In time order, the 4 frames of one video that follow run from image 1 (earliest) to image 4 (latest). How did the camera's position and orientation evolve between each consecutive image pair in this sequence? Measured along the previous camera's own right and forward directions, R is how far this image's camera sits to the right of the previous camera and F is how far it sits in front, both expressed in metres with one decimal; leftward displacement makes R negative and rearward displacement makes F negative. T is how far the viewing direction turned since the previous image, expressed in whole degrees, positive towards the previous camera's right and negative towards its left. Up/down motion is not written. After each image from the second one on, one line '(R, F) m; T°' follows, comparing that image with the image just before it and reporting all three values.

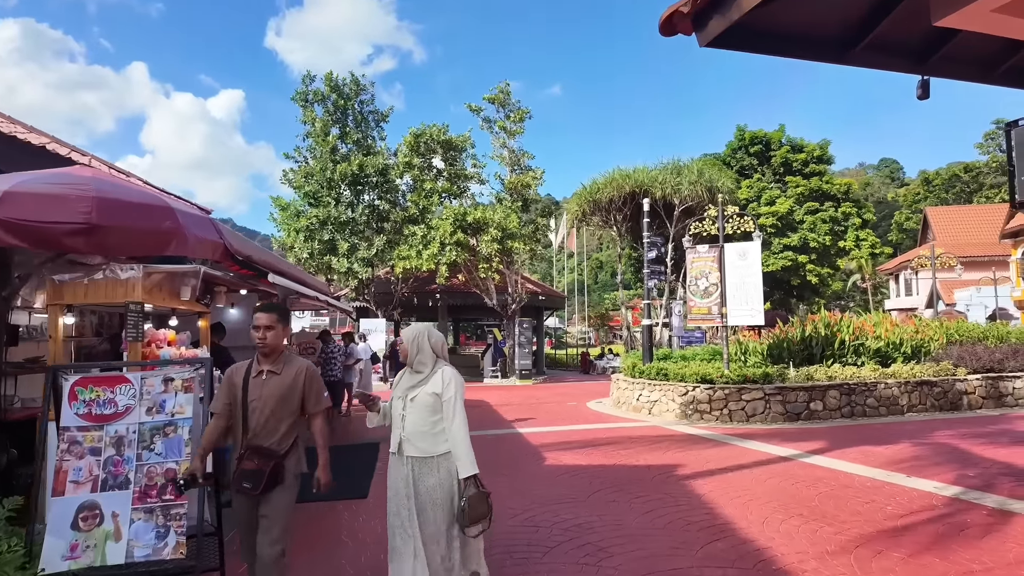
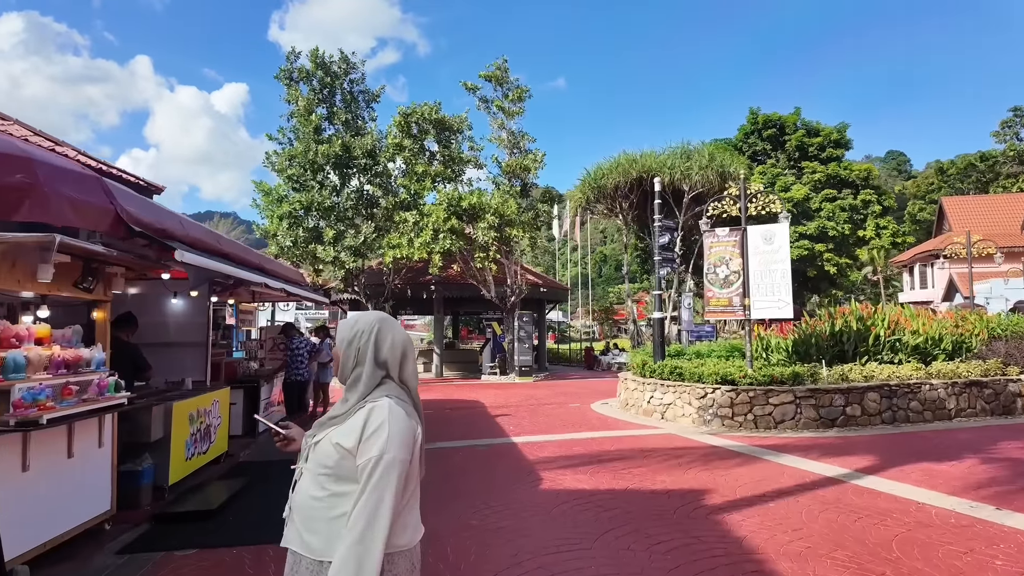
(+0.2, +1.5) m; 0°
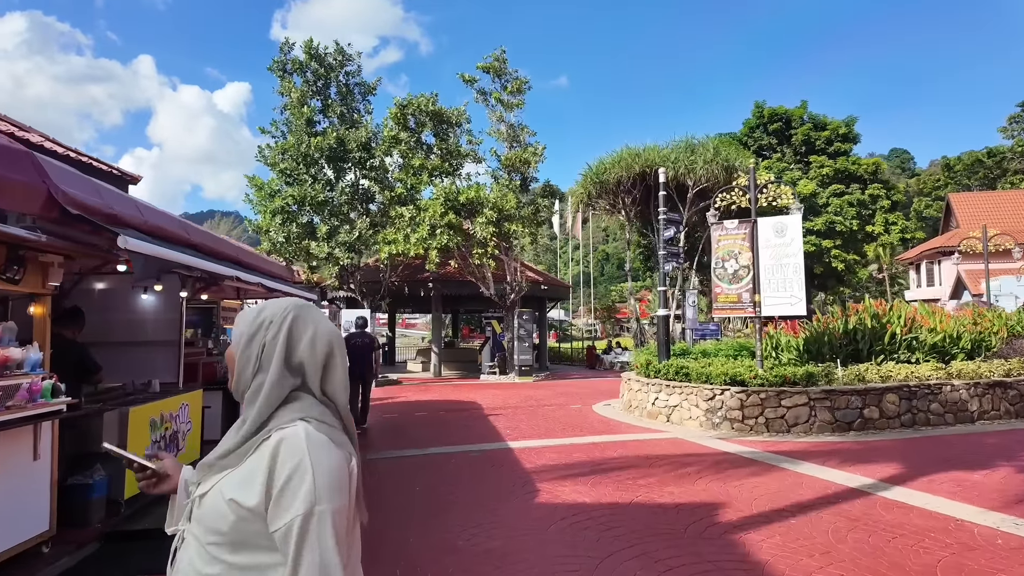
(+0.1, +0.6) m; 0°
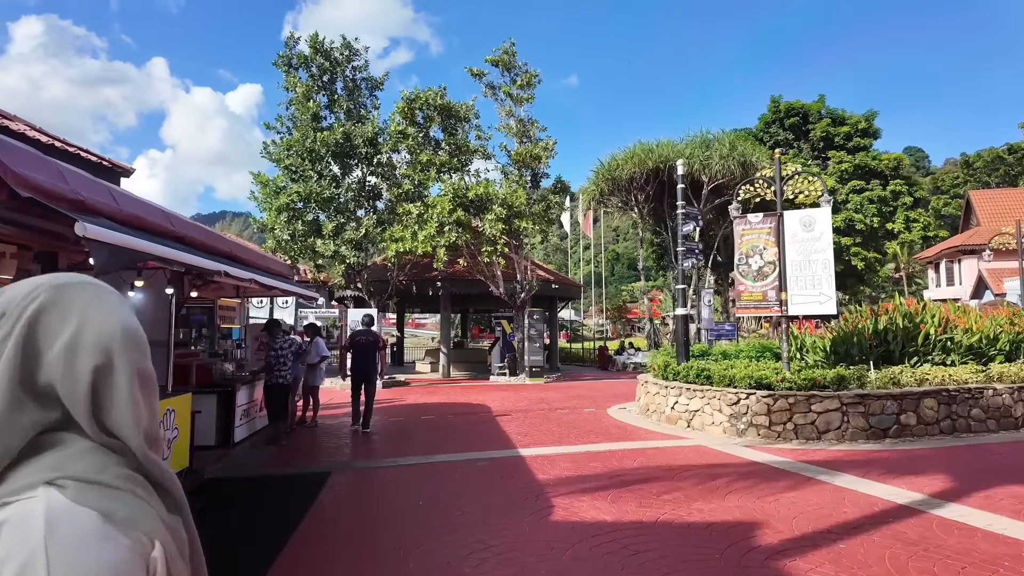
(0.0, +0.5) m; -1°
